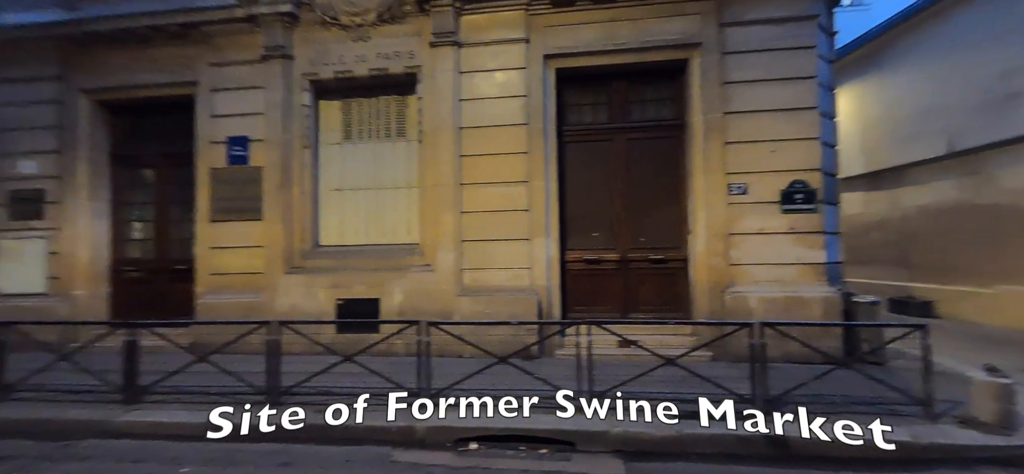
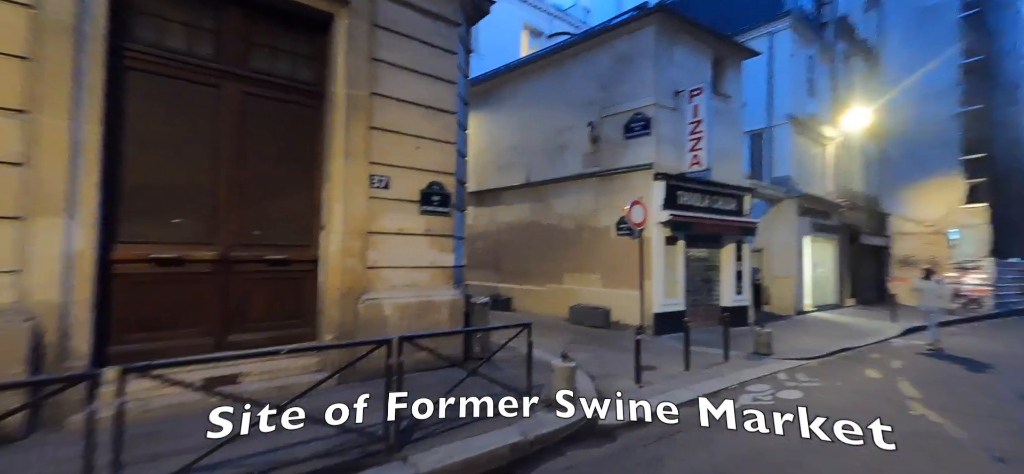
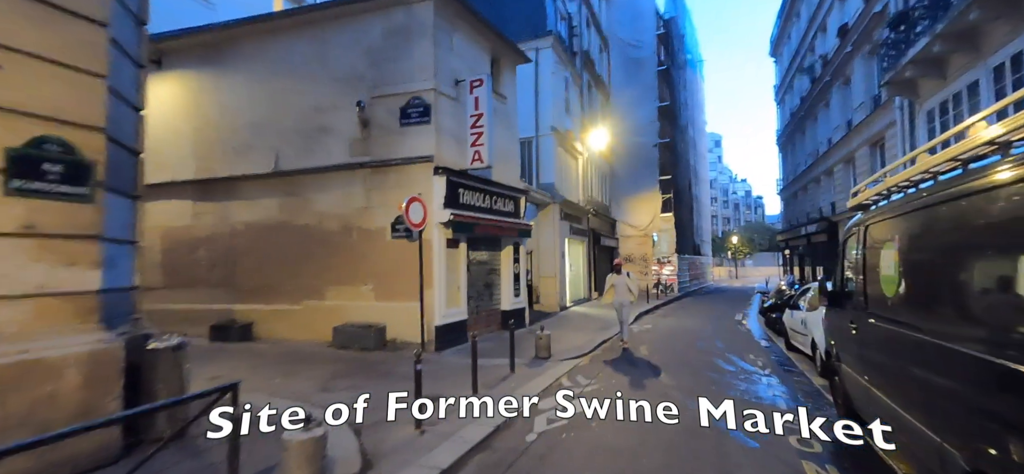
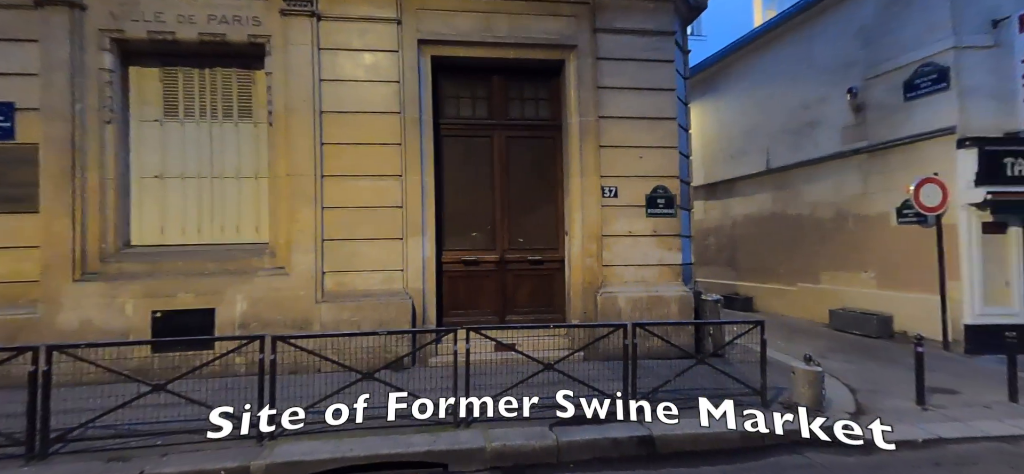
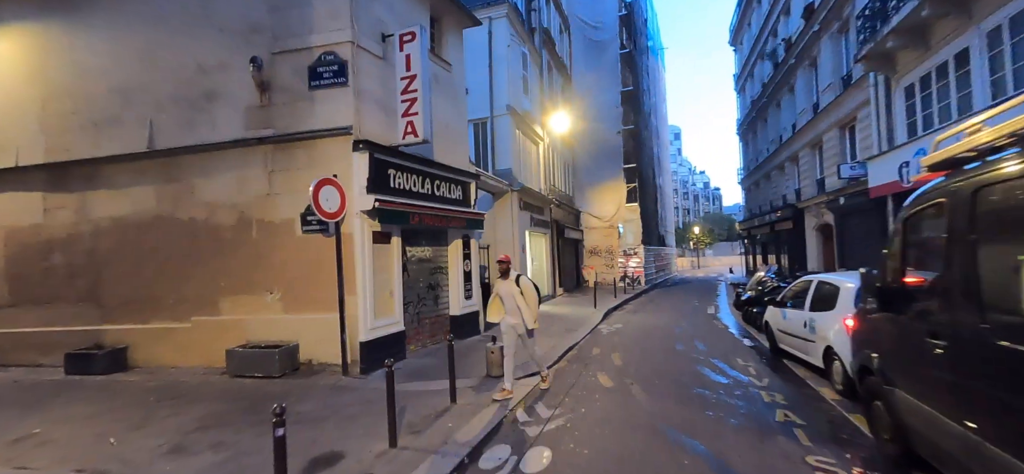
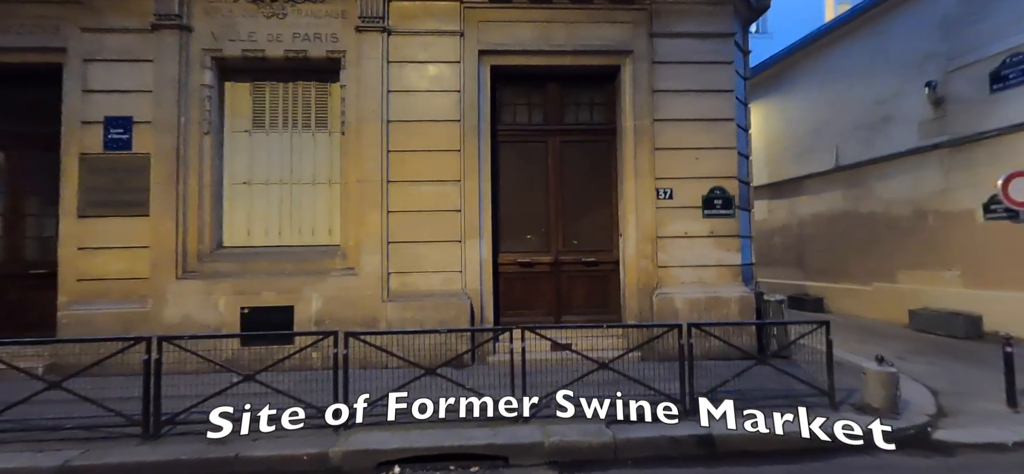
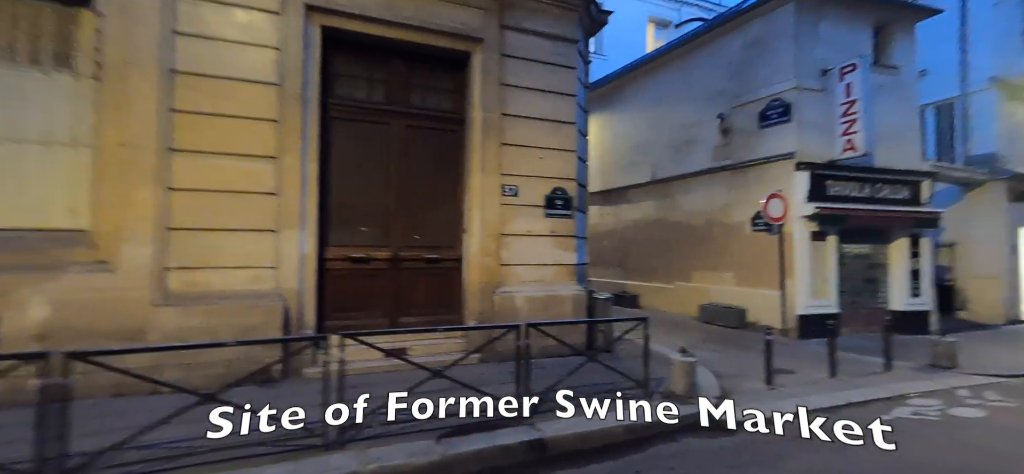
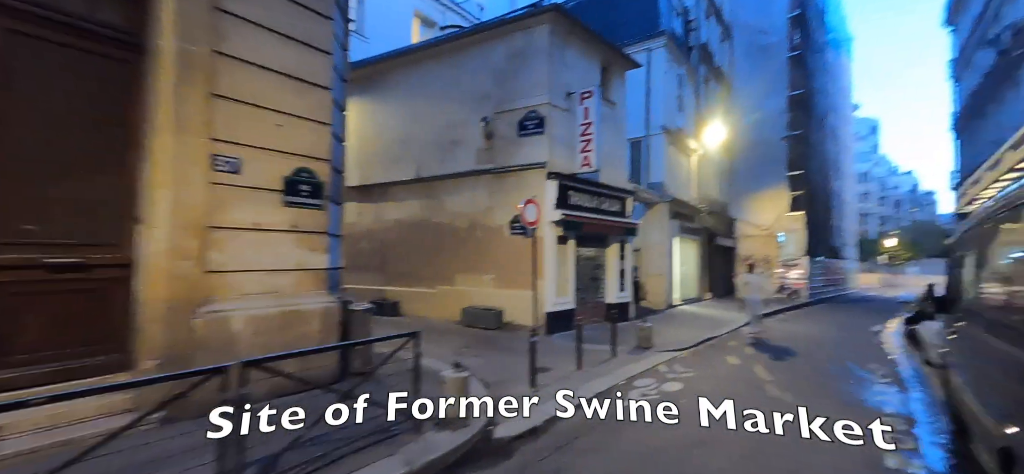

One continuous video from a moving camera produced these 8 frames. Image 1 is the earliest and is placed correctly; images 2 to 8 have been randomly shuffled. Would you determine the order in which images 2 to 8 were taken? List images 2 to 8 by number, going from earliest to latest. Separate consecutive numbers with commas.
6, 4, 7, 2, 8, 3, 5
